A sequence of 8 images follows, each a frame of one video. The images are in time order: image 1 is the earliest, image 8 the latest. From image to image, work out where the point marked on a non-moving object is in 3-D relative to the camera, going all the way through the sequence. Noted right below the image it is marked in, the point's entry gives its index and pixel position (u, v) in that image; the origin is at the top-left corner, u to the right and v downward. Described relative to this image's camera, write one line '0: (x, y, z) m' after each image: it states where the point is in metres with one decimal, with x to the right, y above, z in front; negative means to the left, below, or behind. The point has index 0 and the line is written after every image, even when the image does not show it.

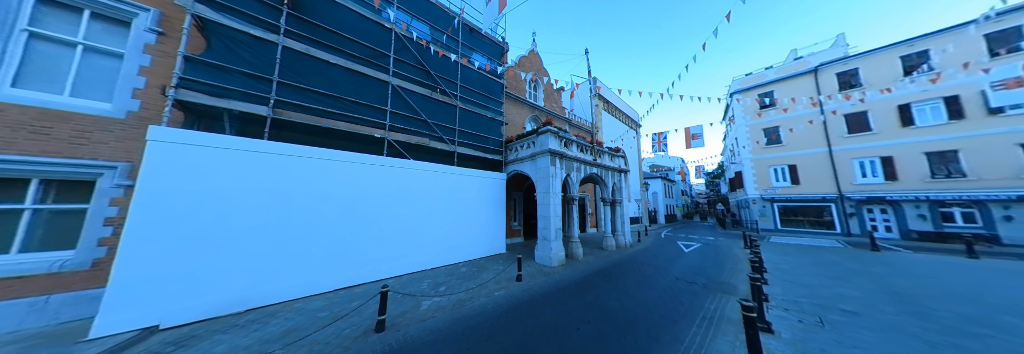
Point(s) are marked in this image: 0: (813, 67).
0: (+20.5, +7.5, +14.3) m
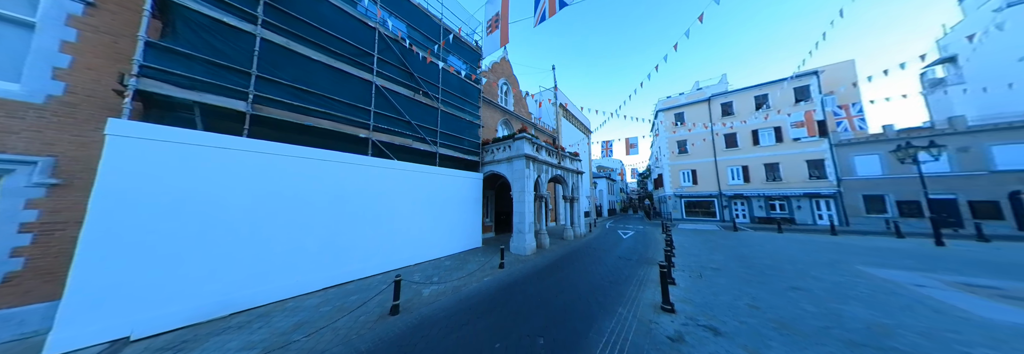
0: (+18.0, +7.3, +19.3) m
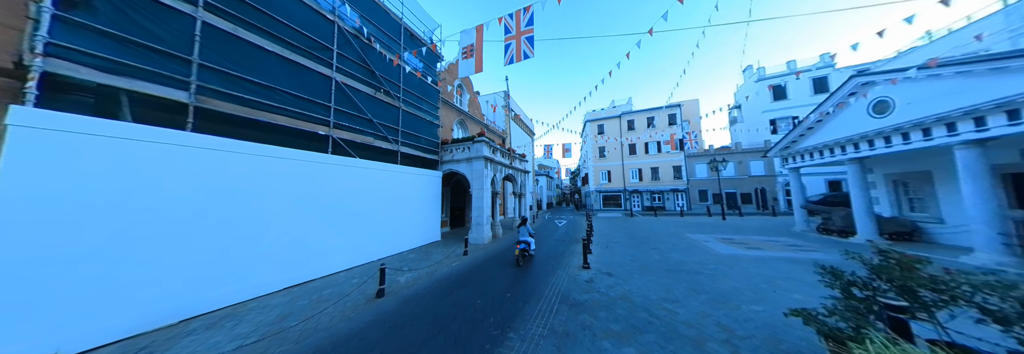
0: (+12.7, +7.4, +24.8) m
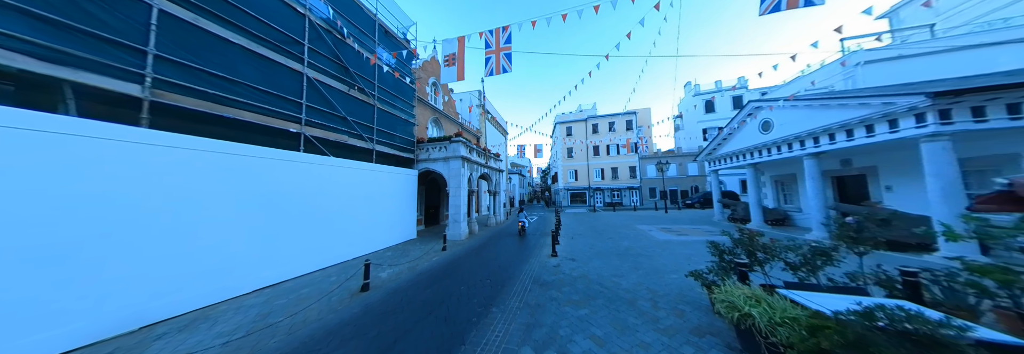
0: (+9.4, +7.6, +26.9) m
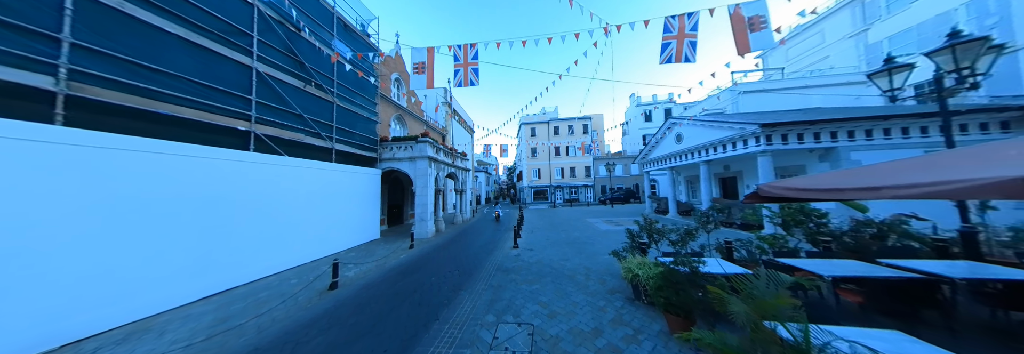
0: (+4.8, +7.7, +28.8) m
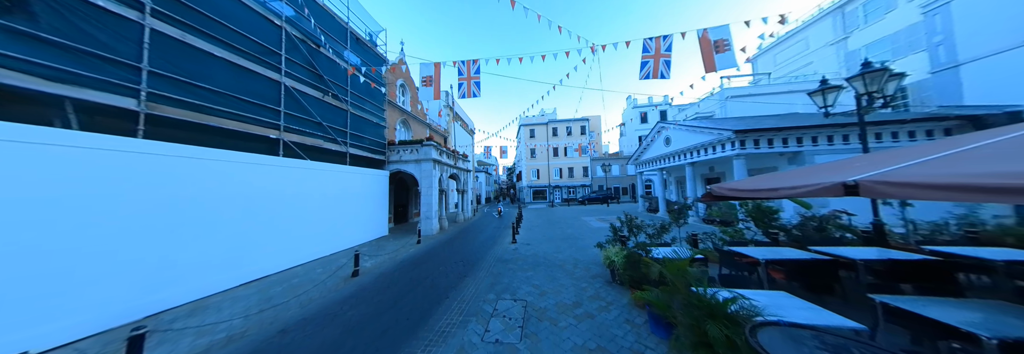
0: (+4.7, +7.7, +29.6) m
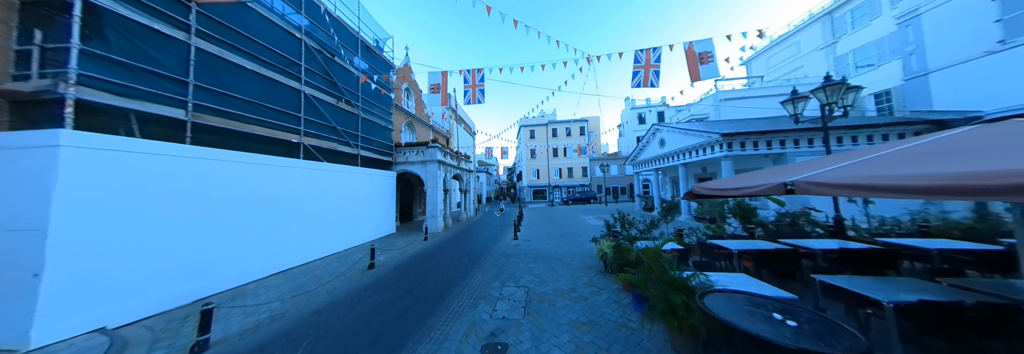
0: (+4.8, +7.7, +30.1) m
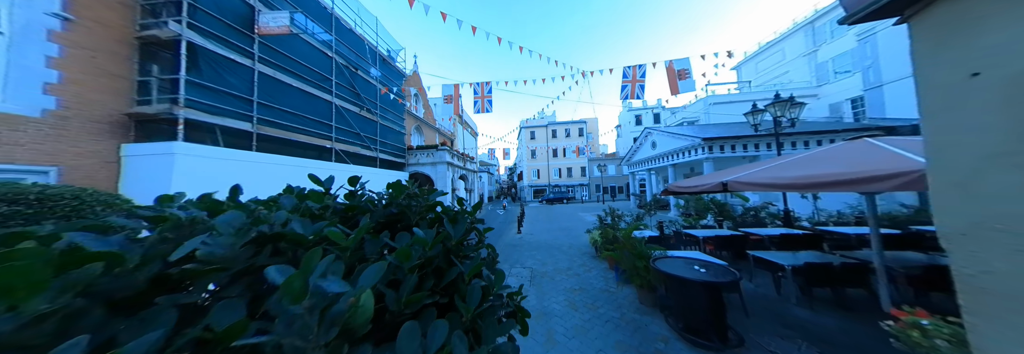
0: (+5.0, +7.8, +31.1) m
